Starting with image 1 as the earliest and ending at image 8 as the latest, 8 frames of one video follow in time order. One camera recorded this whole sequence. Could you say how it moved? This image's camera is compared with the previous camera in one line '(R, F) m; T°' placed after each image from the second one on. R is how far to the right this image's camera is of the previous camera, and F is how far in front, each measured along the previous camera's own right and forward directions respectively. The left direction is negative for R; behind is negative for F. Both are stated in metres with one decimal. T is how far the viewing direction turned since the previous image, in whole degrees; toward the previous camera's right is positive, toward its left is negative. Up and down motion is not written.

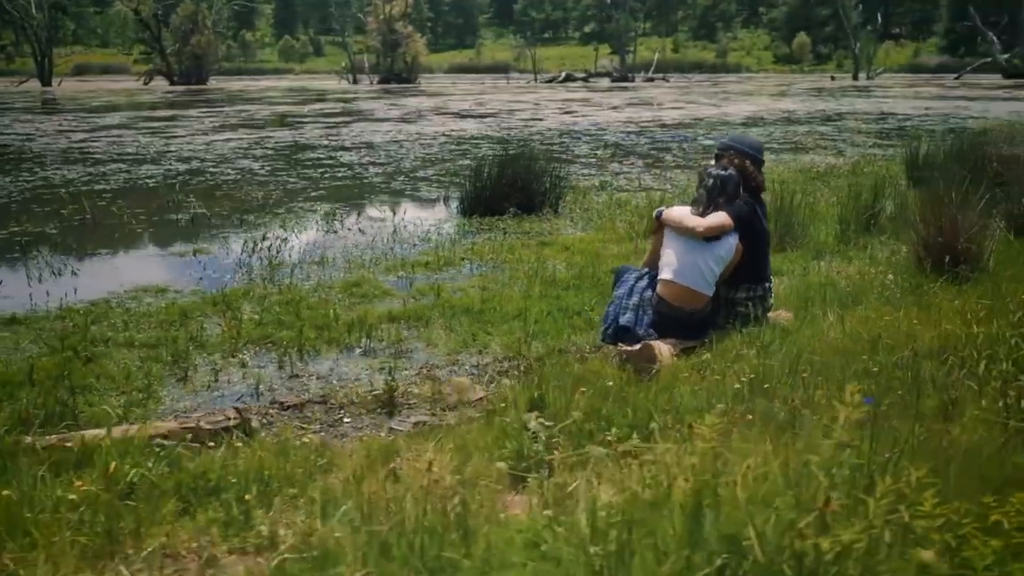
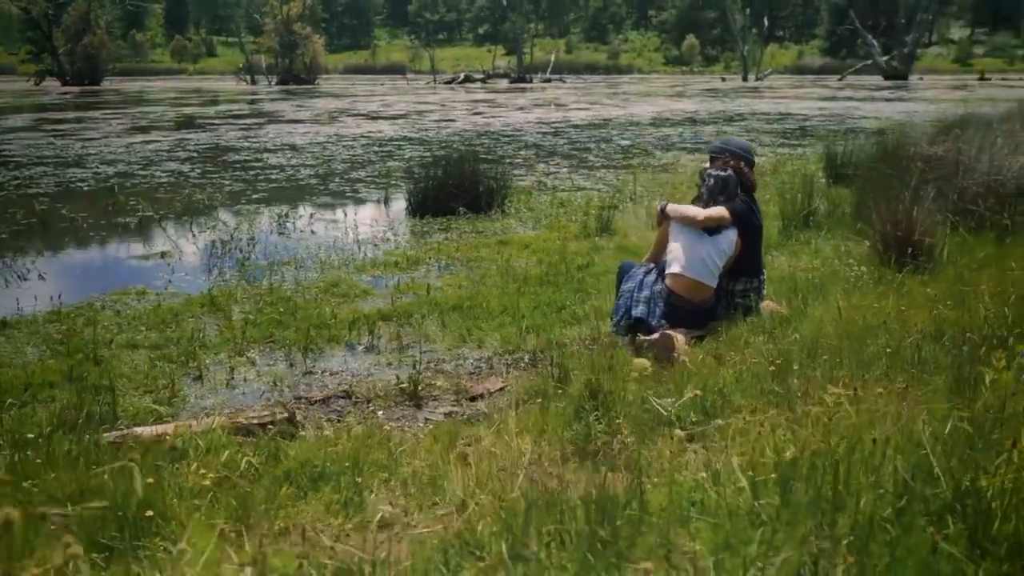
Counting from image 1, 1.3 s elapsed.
(-0.6, -0.3) m; +6°
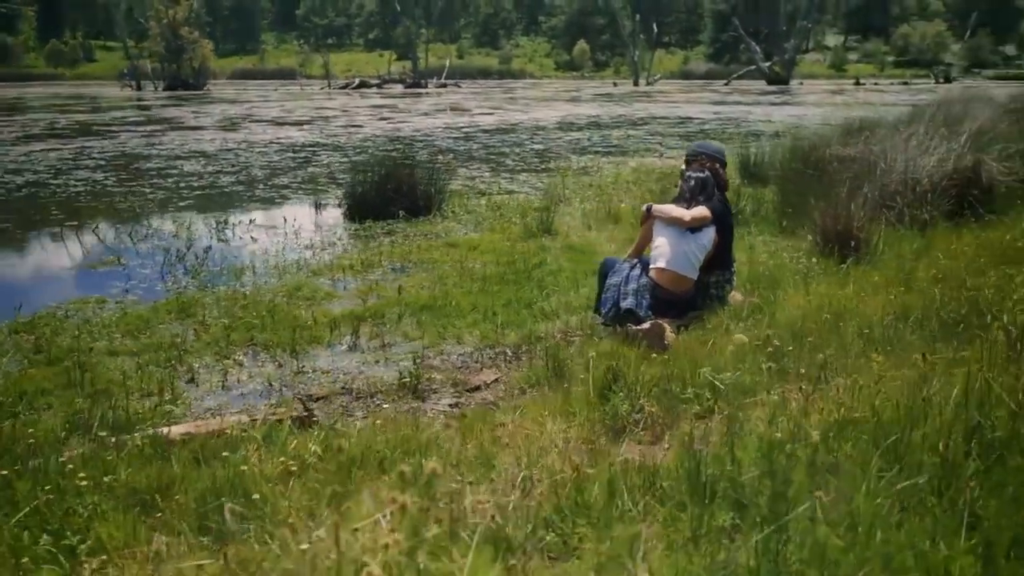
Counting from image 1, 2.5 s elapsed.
(-0.5, -0.3) m; +6°
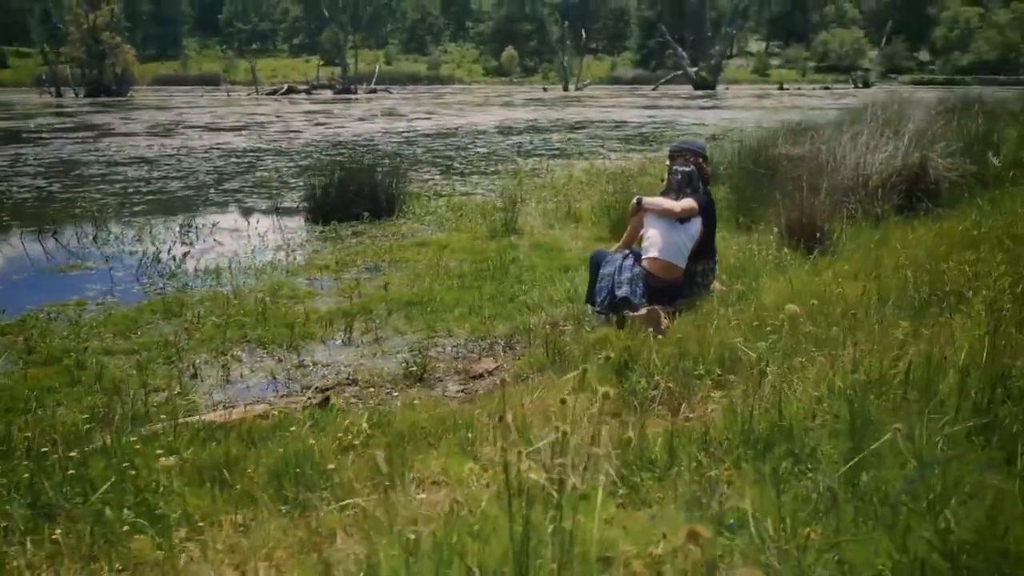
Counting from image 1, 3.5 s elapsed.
(-0.4, -0.2) m; +4°
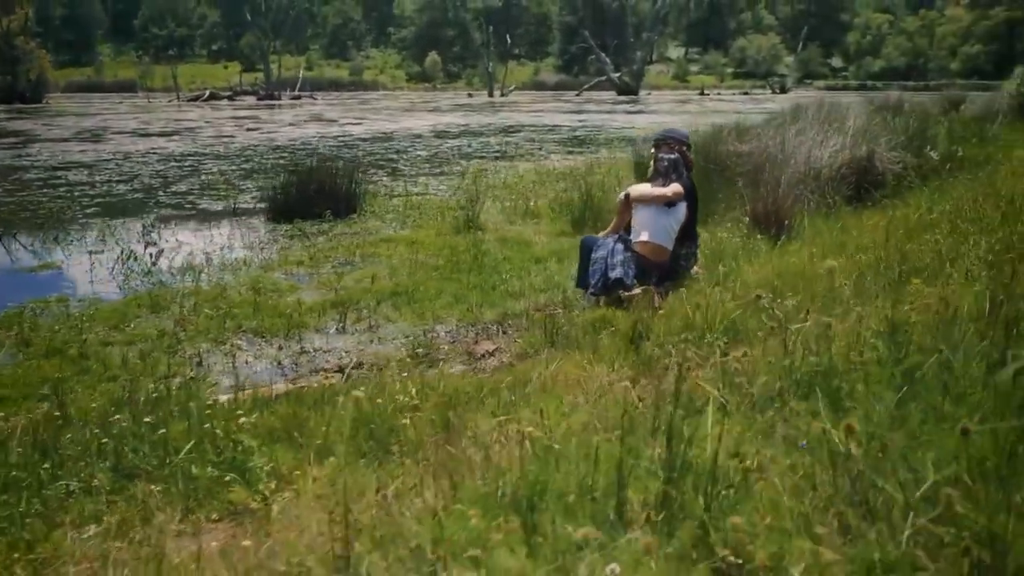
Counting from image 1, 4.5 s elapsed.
(-0.4, -0.3) m; +4°
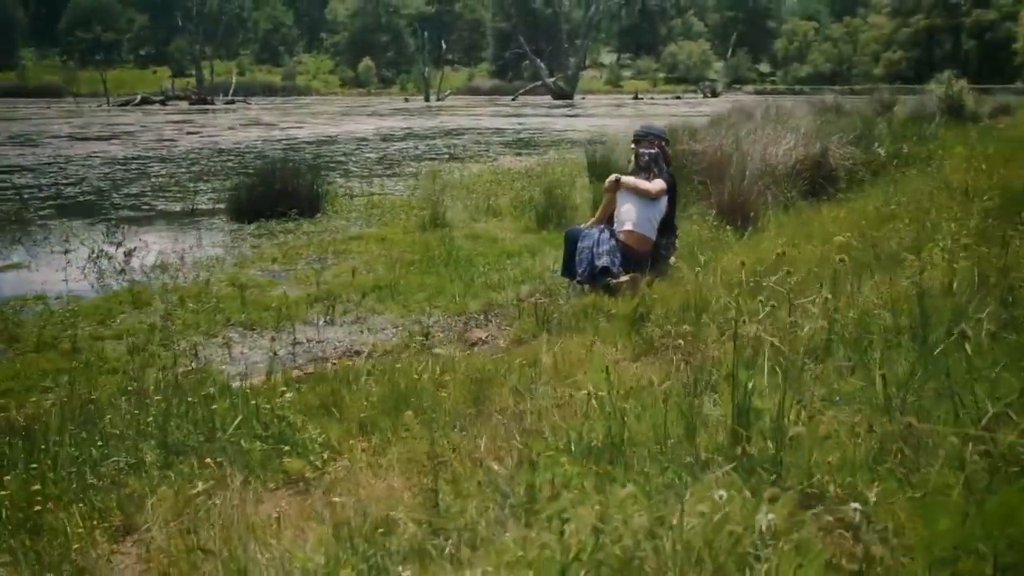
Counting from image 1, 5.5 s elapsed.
(-0.3, -0.2) m; +4°
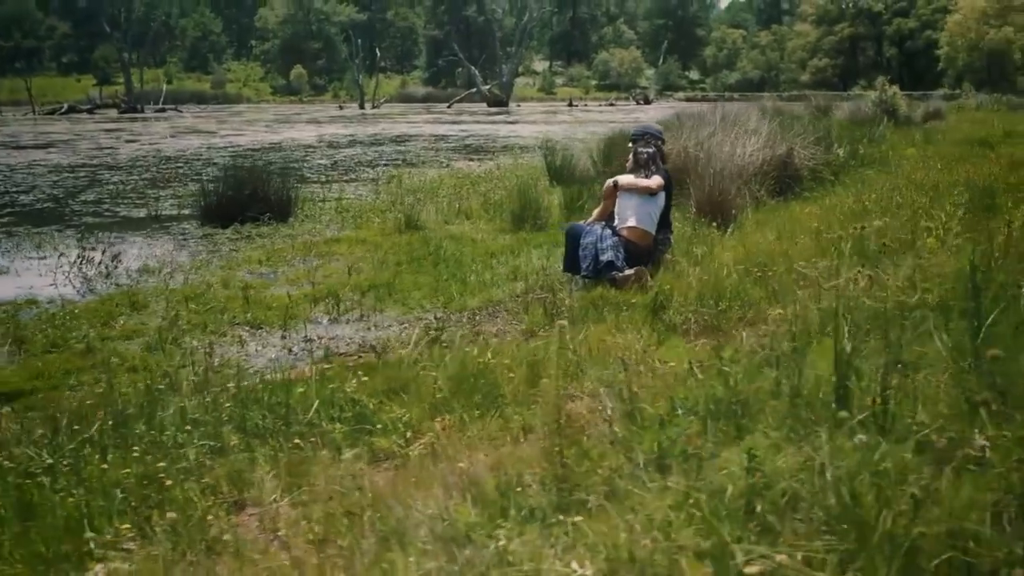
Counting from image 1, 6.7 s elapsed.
(-0.5, -0.2) m; +4°
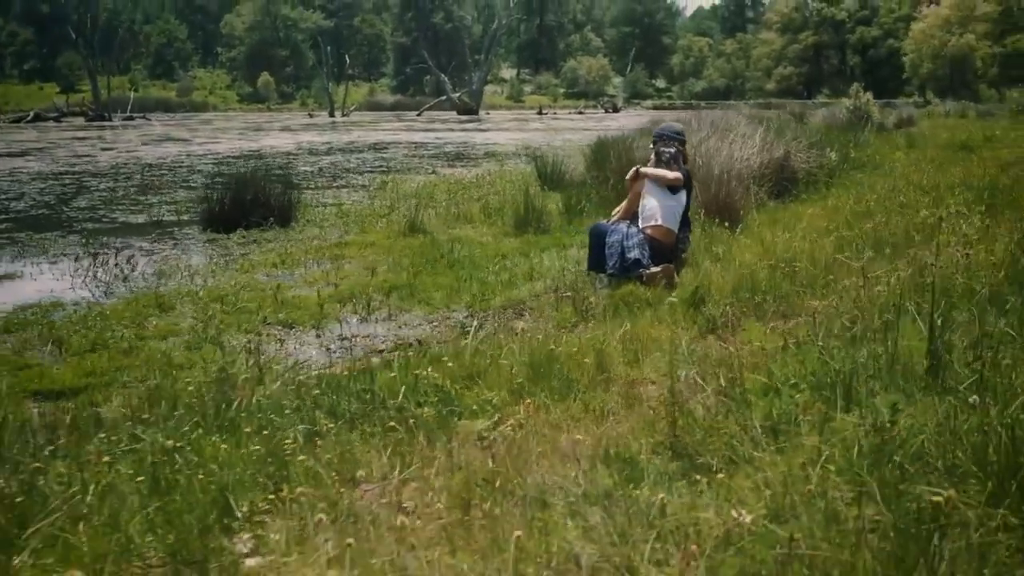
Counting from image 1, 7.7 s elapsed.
(-0.4, -0.2) m; +2°
